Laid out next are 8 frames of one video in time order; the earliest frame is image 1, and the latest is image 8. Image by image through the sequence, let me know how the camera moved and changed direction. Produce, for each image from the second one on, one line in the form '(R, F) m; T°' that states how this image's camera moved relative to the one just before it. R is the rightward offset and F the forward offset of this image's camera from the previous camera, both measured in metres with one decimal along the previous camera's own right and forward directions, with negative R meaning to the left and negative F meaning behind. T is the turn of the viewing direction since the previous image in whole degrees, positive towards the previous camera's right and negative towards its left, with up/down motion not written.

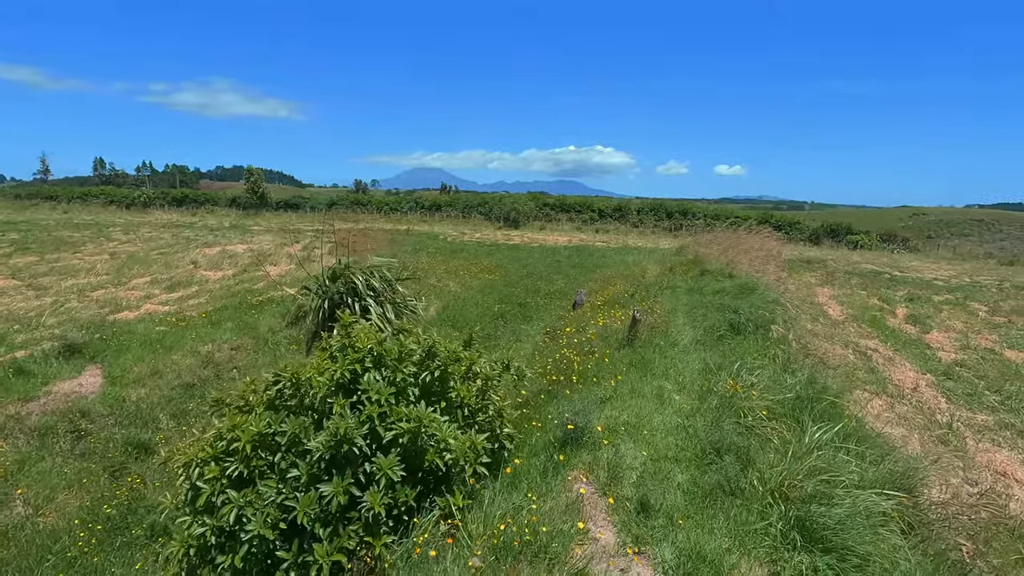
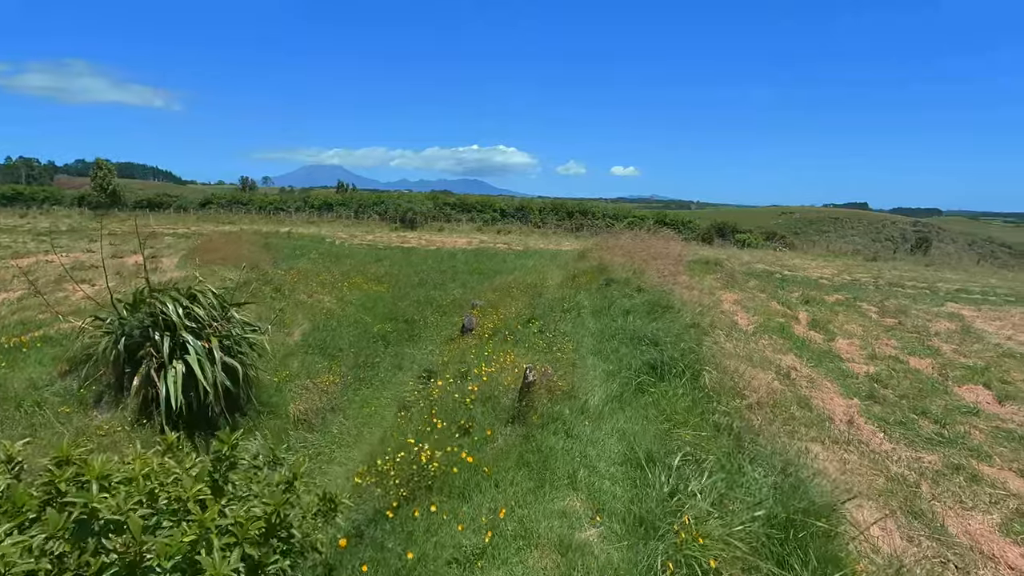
(+0.5, +1.7) m; +10°
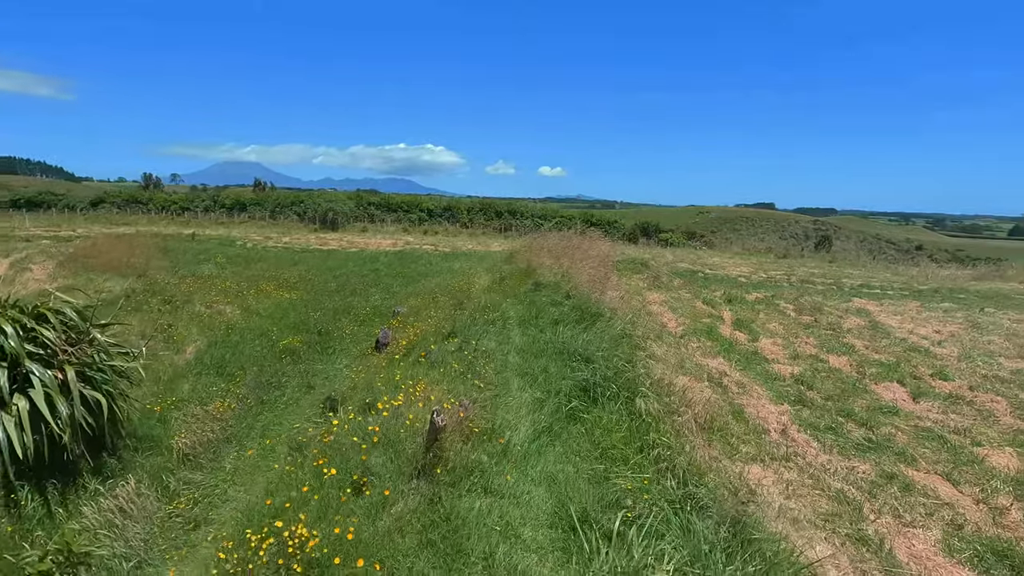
(+0.2, +0.6) m; +7°
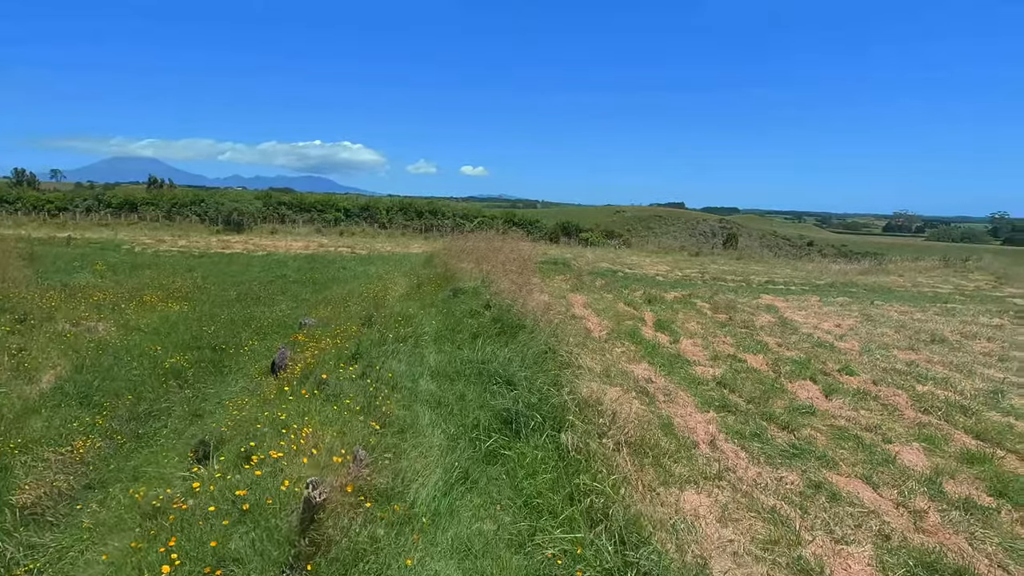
(+0.1, +0.5) m; +8°
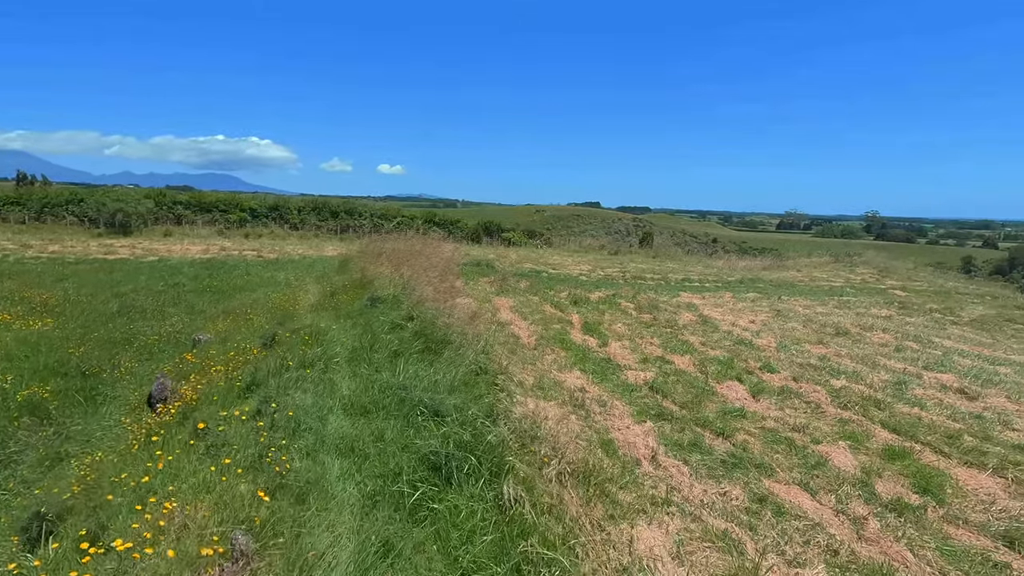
(0.0, +0.6) m; +8°
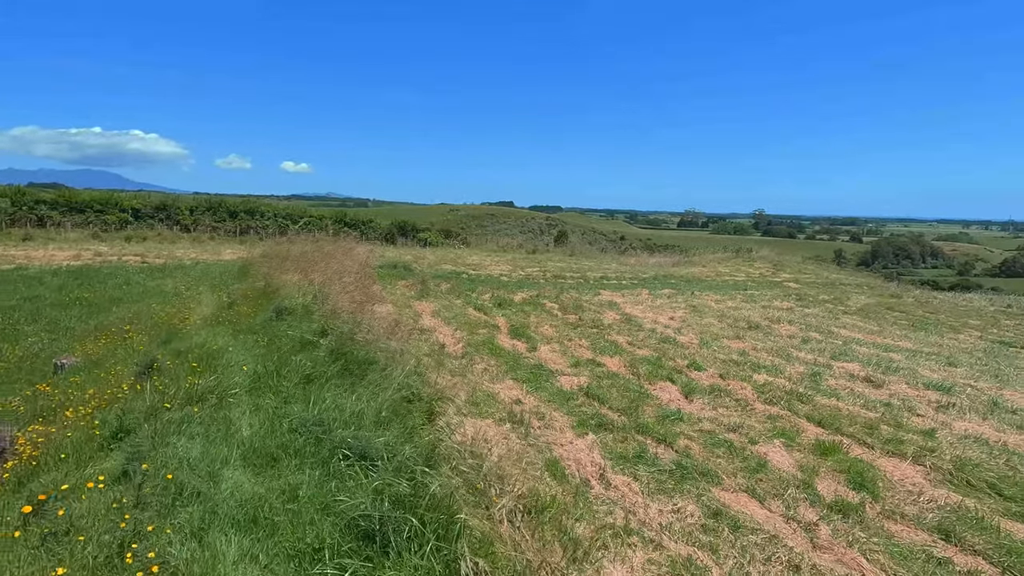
(-0.1, +0.6) m; +9°
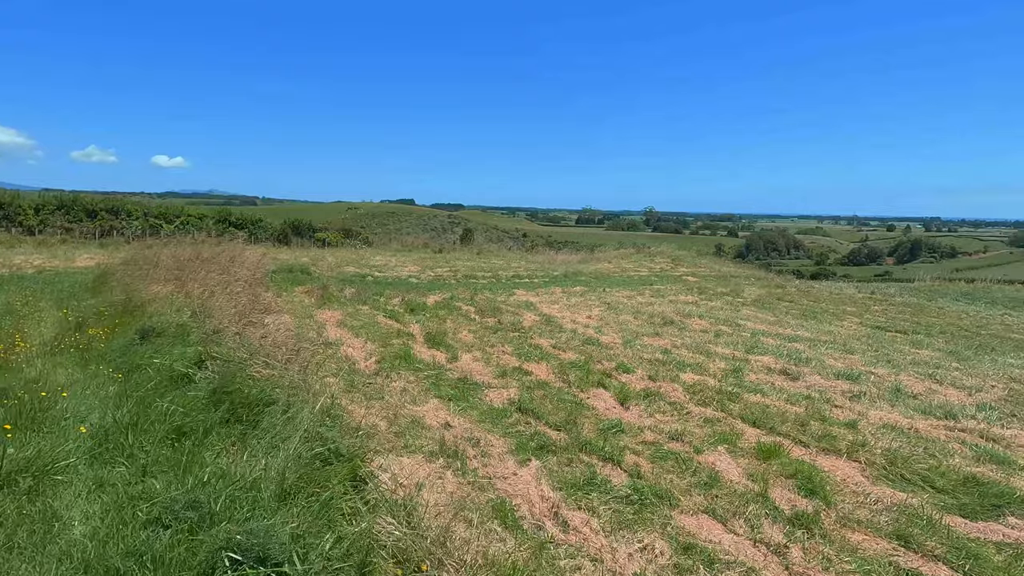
(-0.2, +0.8) m; +10°
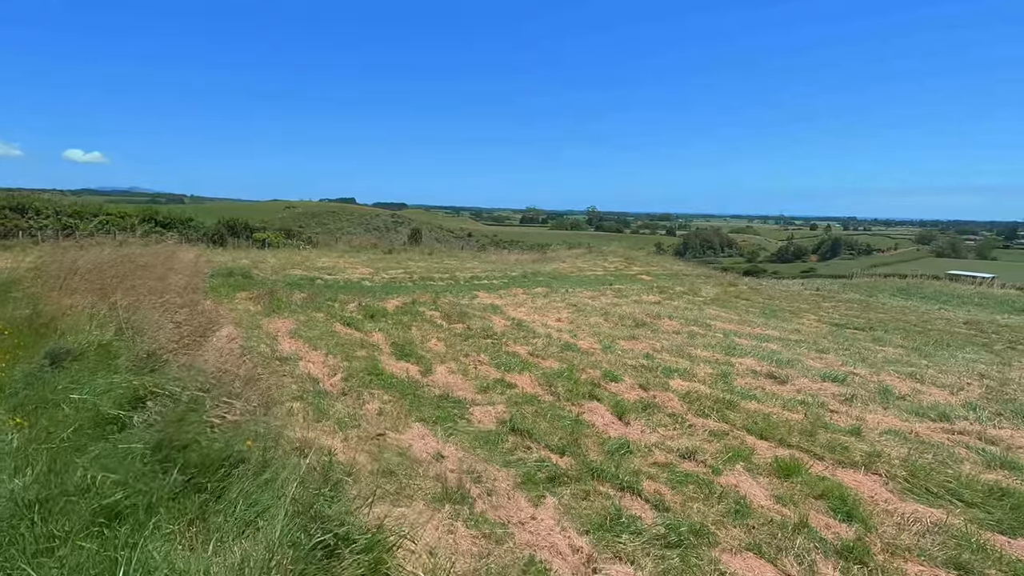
(-0.5, +0.8) m; +6°
